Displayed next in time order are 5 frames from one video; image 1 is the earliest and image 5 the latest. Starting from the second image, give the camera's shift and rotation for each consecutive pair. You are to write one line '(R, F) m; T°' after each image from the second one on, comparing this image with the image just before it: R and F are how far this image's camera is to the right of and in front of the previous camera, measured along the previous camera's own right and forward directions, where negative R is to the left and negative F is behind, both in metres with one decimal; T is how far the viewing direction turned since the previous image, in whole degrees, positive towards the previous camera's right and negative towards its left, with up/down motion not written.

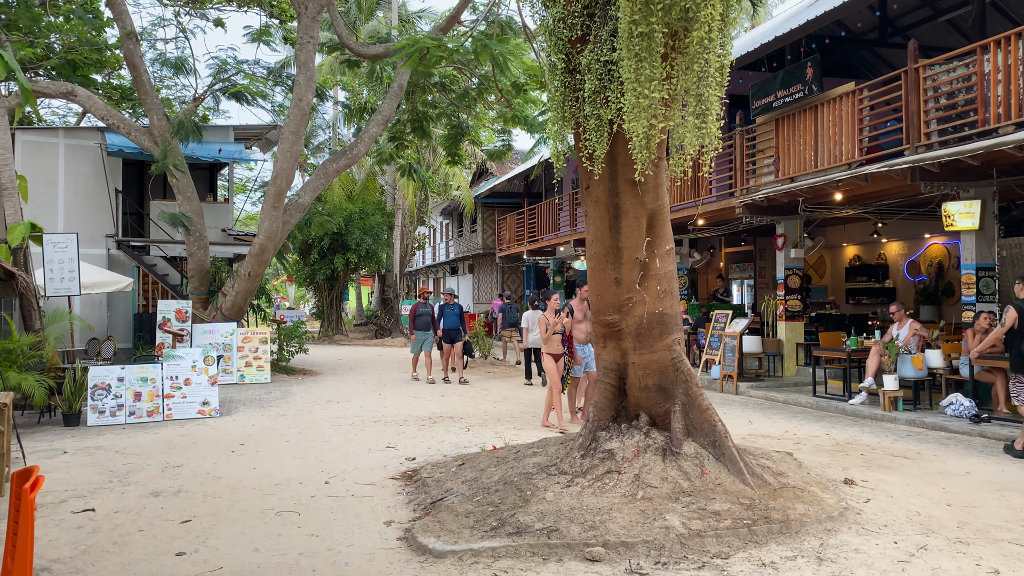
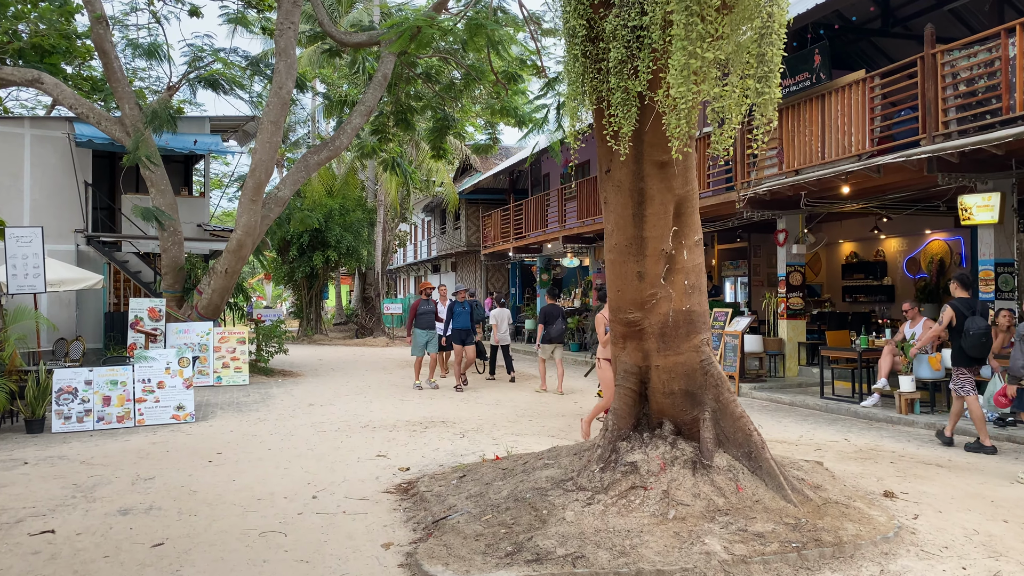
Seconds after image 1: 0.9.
(-0.2, +0.5) m; +1°
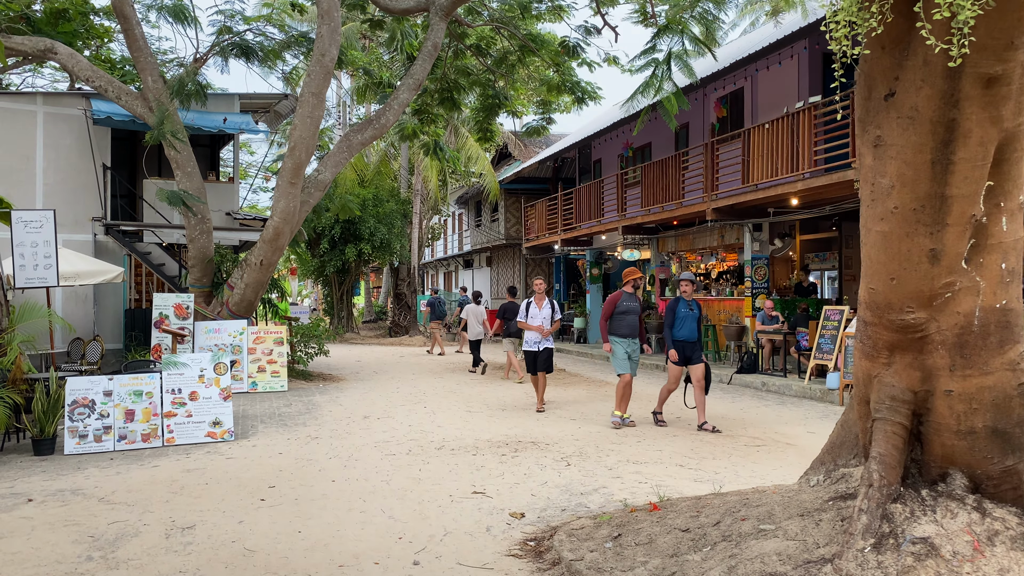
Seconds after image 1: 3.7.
(-0.7, +1.5) m; -1°
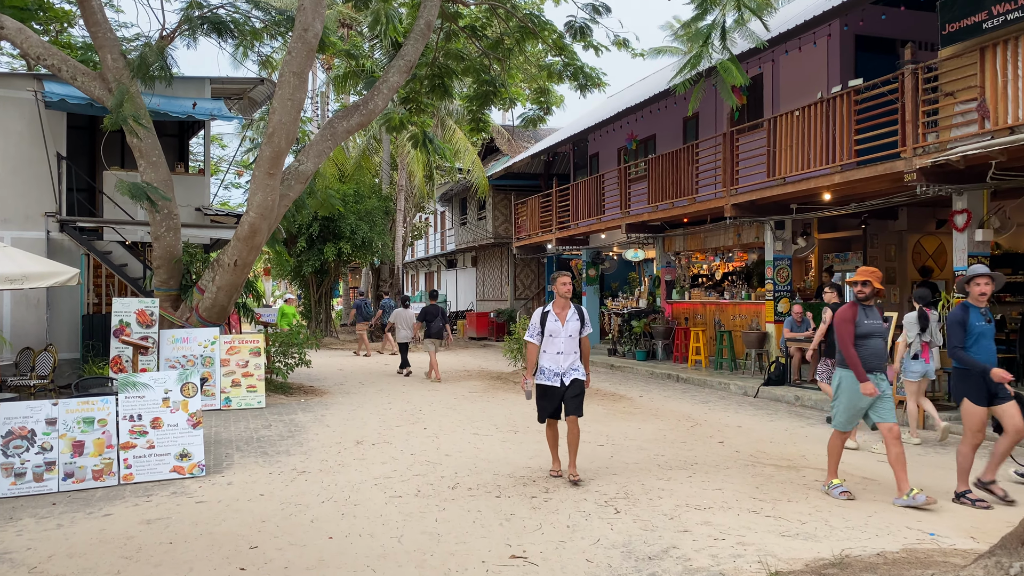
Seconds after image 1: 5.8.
(-0.4, +1.1) m; +2°
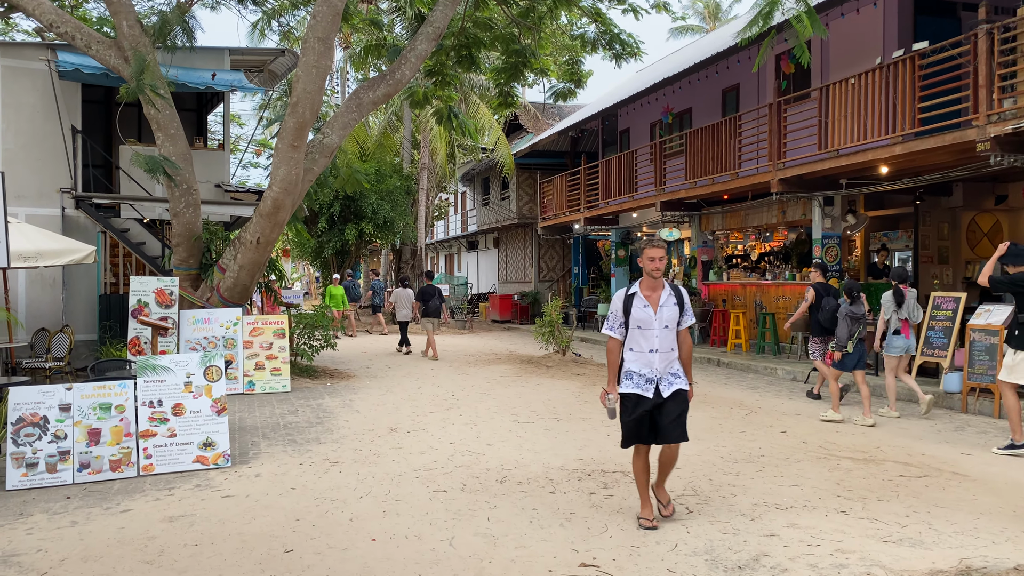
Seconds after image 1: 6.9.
(-0.2, +0.5) m; -1°
